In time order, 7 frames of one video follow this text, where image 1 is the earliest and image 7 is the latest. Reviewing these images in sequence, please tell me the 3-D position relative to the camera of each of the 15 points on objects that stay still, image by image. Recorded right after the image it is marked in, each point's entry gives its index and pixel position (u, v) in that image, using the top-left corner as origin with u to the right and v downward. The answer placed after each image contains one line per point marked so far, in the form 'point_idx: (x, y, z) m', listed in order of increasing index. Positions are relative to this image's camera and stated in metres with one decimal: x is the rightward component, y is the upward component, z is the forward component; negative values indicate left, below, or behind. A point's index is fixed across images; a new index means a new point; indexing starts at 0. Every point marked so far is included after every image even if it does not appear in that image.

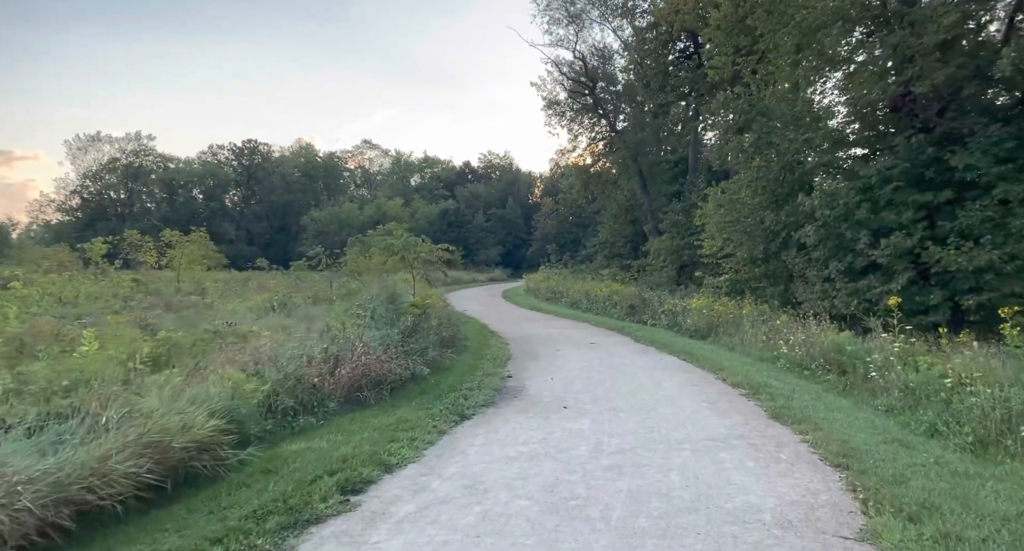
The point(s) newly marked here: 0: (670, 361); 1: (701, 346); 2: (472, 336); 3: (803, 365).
0: (+2.7, -1.6, +11.9) m
1: (+4.0, -1.5, +14.0) m
2: (-0.9, -1.4, +14.9) m
3: (+4.7, -1.5, +10.8) m
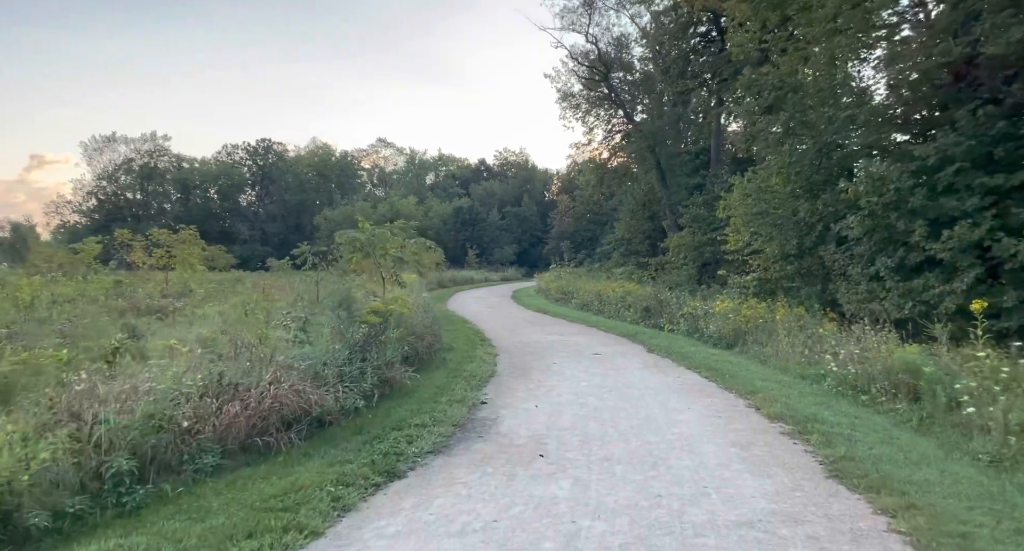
0: (+2.5, -1.5, +9.8) m
1: (+3.8, -1.5, +11.8) m
2: (-1.0, -1.4, +12.9) m
3: (+4.5, -1.4, +8.5) m
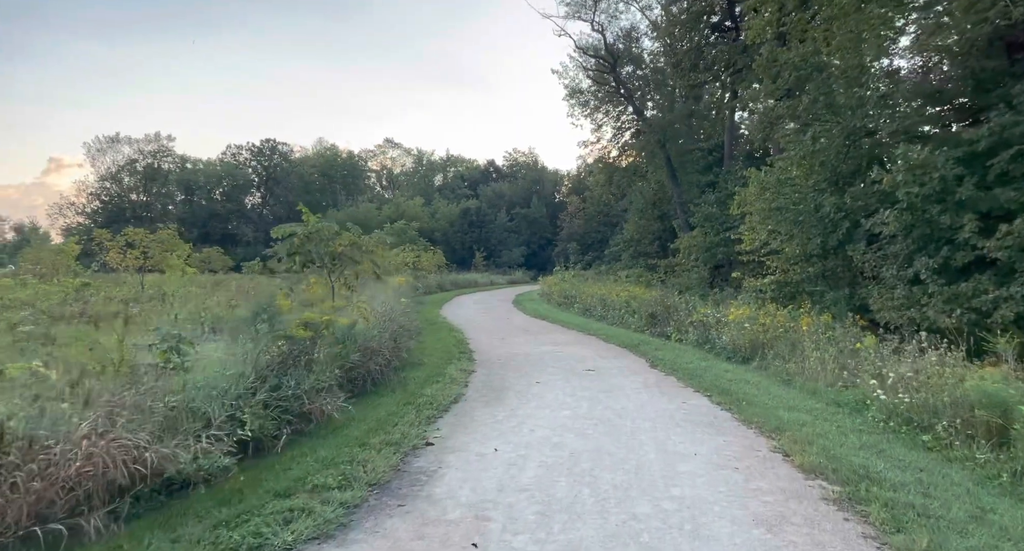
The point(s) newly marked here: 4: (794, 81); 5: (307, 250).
0: (+2.1, -1.6, +7.9) m
1: (+3.4, -1.5, +9.9) m
2: (-1.4, -1.4, +11.0) m
3: (+4.0, -1.5, +6.6) m
4: (+7.7, +5.3, +17.9) m
5: (-2.9, +0.4, +9.1) m
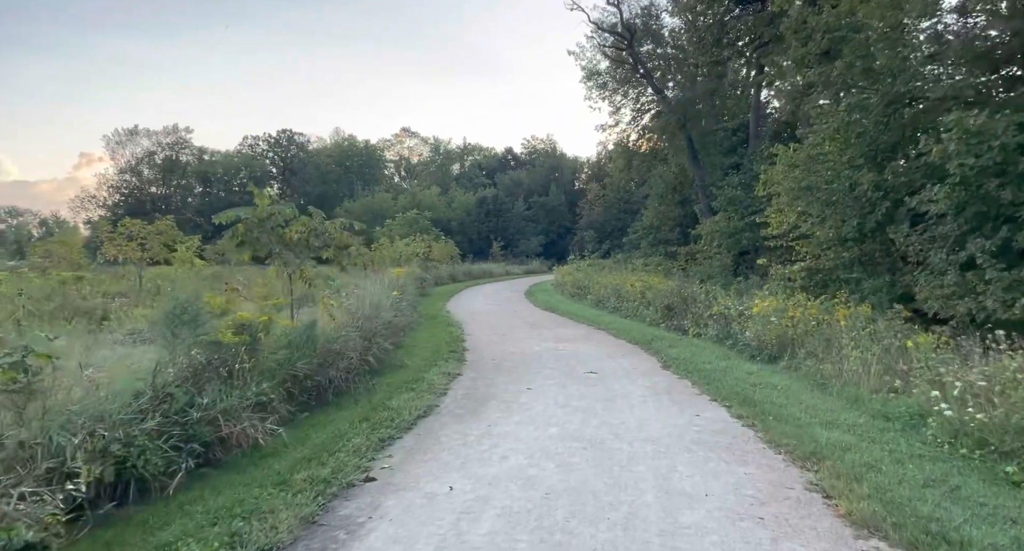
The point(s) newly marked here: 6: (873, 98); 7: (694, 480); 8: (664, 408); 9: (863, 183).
0: (+1.9, -1.5, +6.6) m
1: (+3.3, -1.4, +8.5) m
2: (-1.5, -1.3, +9.8) m
3: (+3.8, -1.4, +5.2) m
4: (+7.7, +5.6, +16.3) m
5: (-3.0, +0.5, +7.9) m
6: (+7.6, +3.8, +14.0) m
7: (+1.3, -1.5, +4.9) m
8: (+1.7, -1.4, +7.3) m
9: (+7.5, +2.0, +14.1) m
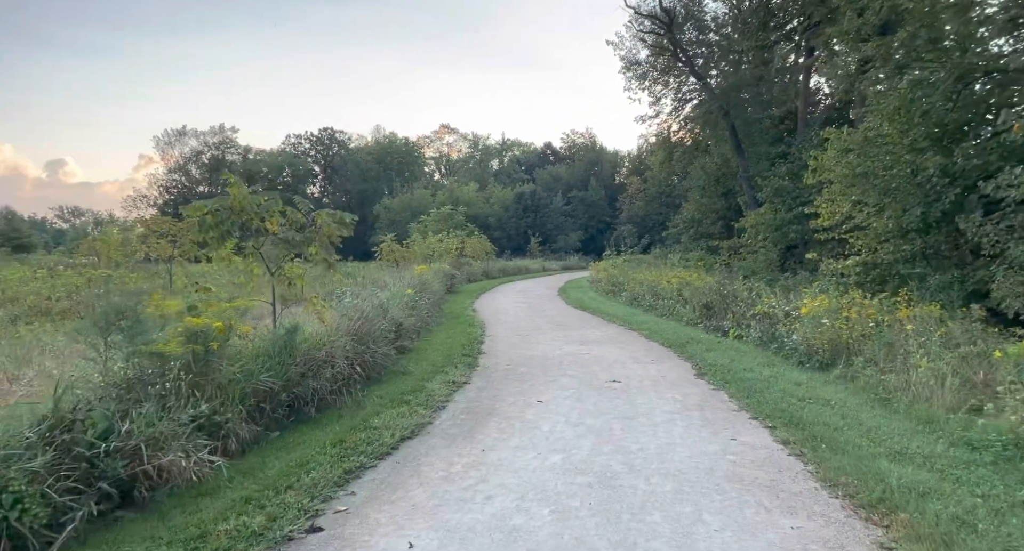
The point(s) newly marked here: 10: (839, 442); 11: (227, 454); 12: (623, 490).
0: (+1.9, -1.4, +5.4) m
1: (+3.4, -1.3, +7.3) m
2: (-1.3, -1.3, +8.9) m
3: (+3.7, -1.3, +4.0) m
4: (+8.3, +5.7, +14.7) m
5: (-3.0, +0.5, +7.1) m
6: (+8.1, +3.8, +12.5) m
7: (+1.2, -1.5, +3.8) m
8: (+1.7, -1.4, +6.2) m
9: (+7.9, +2.0, +12.6) m
10: (+2.7, -1.4, +5.5) m
11: (-2.2, -1.4, +5.1) m
12: (+0.8, -1.5, +4.5) m
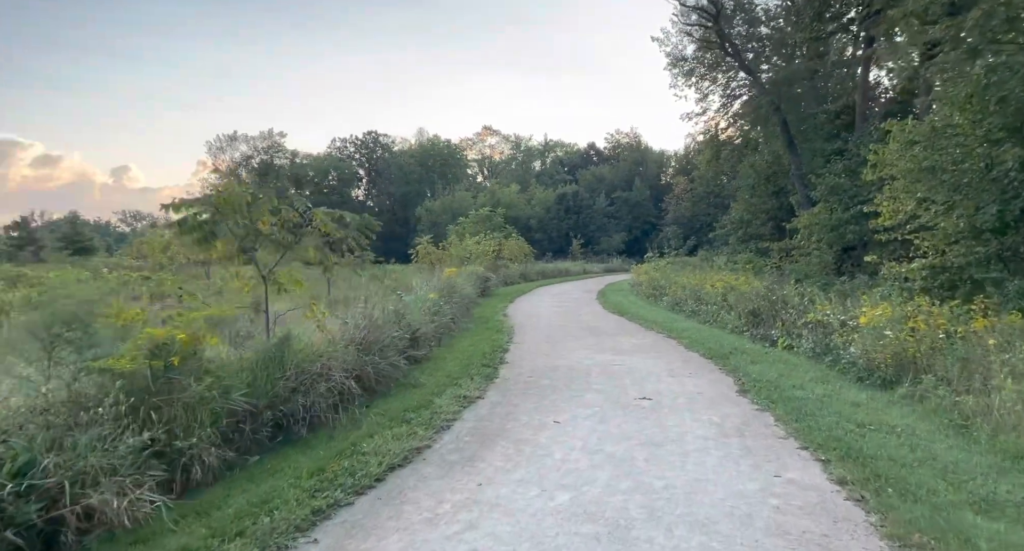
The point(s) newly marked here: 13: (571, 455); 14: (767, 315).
0: (+1.9, -1.5, +4.5) m
1: (+3.5, -1.4, +6.3) m
2: (-1.0, -1.3, +8.2) m
3: (+3.6, -1.4, +3.0) m
4: (+8.9, +5.6, +13.4) m
5: (-2.8, +0.4, +6.5) m
6: (+8.5, +3.8, +11.2) m
7: (+1.1, -1.5, +2.9) m
8: (+1.8, -1.5, +5.3) m
9: (+8.4, +2.0, +11.3) m
10: (+2.8, -1.4, +4.6) m
11: (-2.2, -1.4, +4.5) m
12: (+0.7, -1.5, +3.7) m
13: (+0.5, -1.5, +5.4) m
14: (+4.8, -0.7, +12.4) m
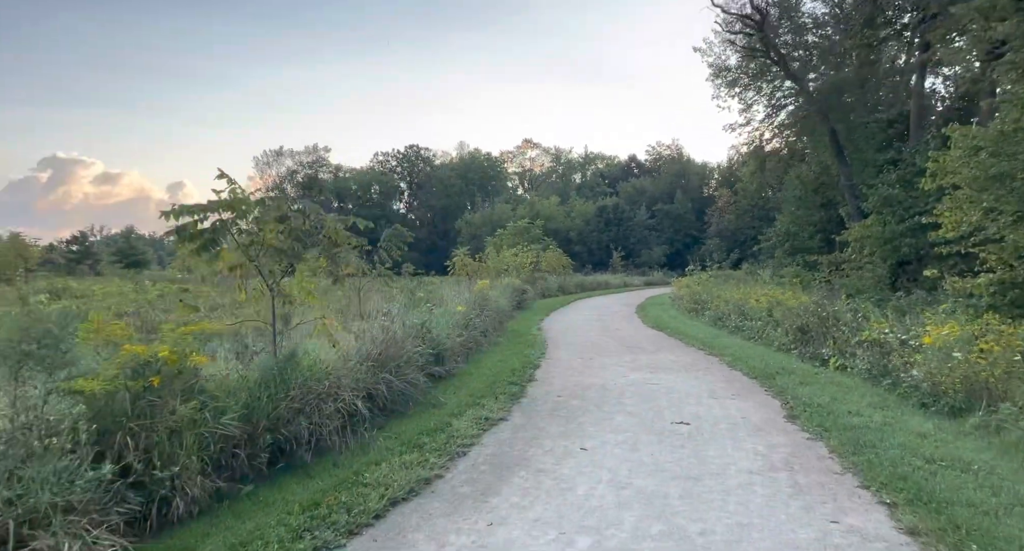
0: (+2.0, -1.6, +3.9) m
1: (+3.7, -1.5, +5.5) m
2: (-0.7, -1.5, +7.7) m
3: (+3.5, -1.4, +2.2) m
4: (+9.6, +5.3, +12.4) m
5: (-2.6, +0.3, +6.1) m
6: (+9.0, +3.5, +10.2) m
7: (+1.1, -1.6, +2.3) m
8: (+1.9, -1.6, +4.6) m
9: (+8.9, +1.7, +10.2) m
10: (+2.8, -1.5, +3.9) m
11: (-2.1, -1.5, +4.1) m
12: (+0.7, -1.6, +3.1) m
13: (+0.6, -1.6, +4.9) m
14: (+5.3, -1.0, +11.6) m
